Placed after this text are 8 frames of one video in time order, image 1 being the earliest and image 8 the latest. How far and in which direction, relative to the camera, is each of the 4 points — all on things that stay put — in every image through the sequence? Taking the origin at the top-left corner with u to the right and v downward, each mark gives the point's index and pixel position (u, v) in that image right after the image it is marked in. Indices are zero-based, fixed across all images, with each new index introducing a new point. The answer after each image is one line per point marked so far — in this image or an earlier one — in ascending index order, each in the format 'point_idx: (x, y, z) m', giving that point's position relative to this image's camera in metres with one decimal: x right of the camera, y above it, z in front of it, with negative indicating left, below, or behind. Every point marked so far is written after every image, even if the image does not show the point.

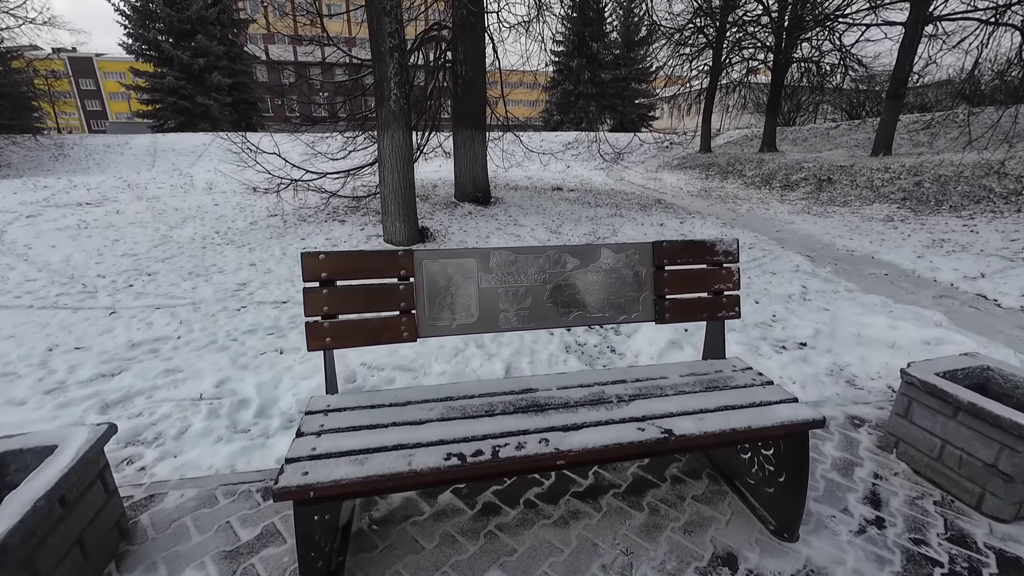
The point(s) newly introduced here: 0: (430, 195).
0: (-2.0, +2.3, +12.3) m
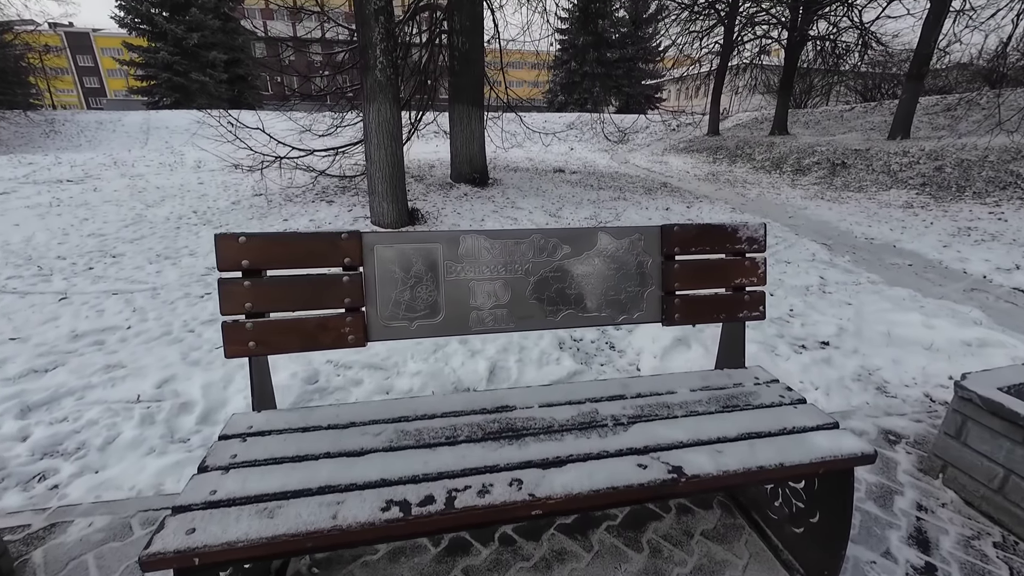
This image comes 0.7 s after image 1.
0: (-2.0, +2.6, +11.8) m
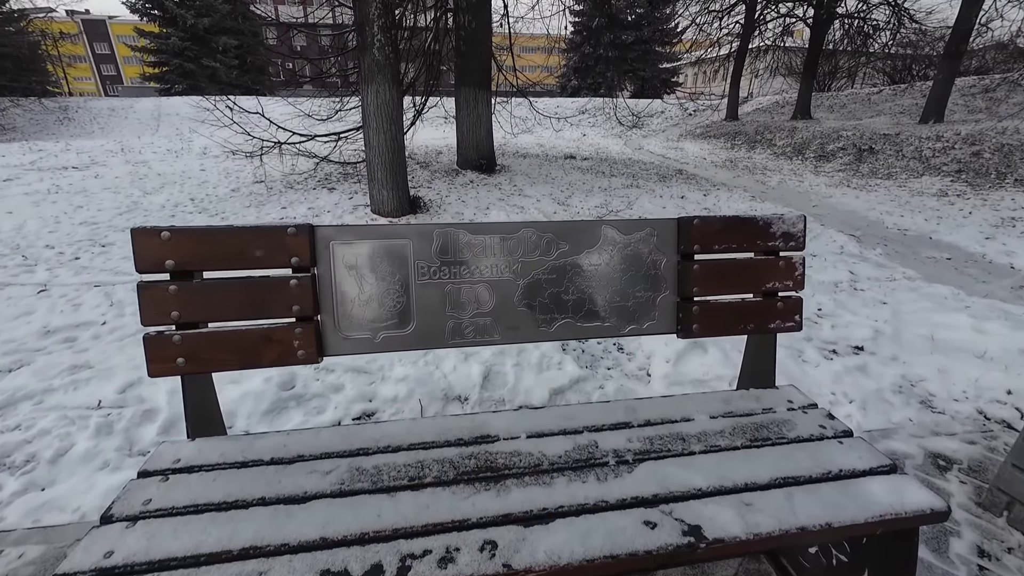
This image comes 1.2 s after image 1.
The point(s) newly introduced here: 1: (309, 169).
0: (-1.8, +2.8, +11.4) m
1: (-3.9, +2.3, +9.8) m
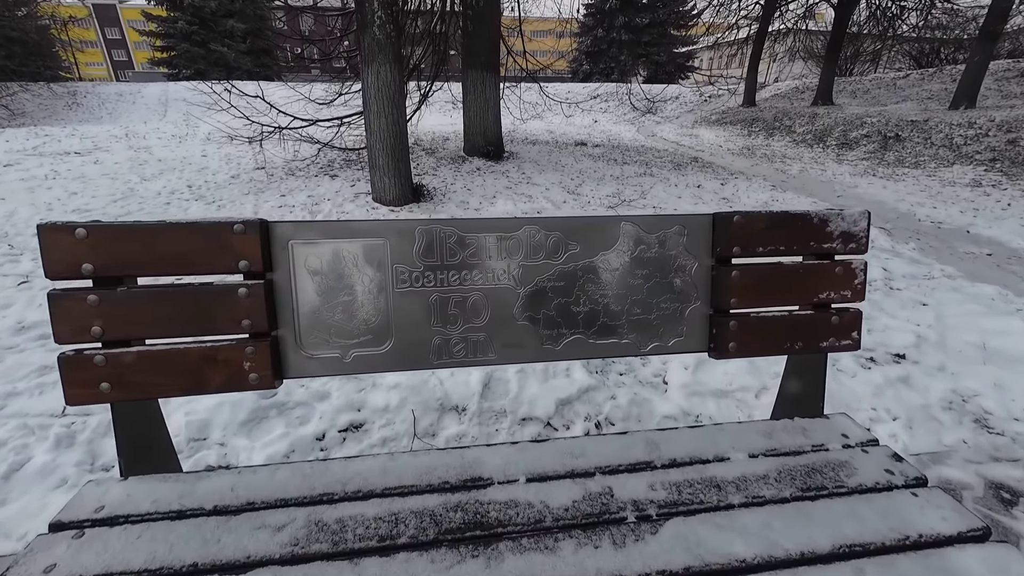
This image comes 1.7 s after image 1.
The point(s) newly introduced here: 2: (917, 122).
0: (-1.7, +3.0, +11.0) m
1: (-3.7, +2.5, +9.5) m
2: (+9.2, +3.8, +11.5) m
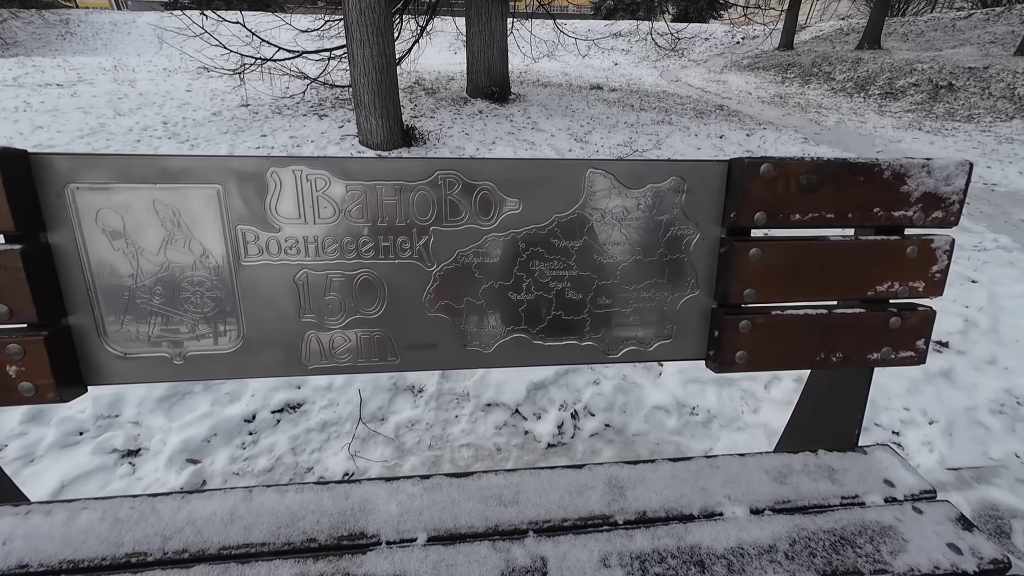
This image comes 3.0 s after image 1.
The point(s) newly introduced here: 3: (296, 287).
0: (-1.5, +4.0, +10.2) m
1: (-3.6, +3.4, +8.8) m
2: (+9.4, +4.4, +10.4) m
3: (-0.5, 0.0, +1.1) m
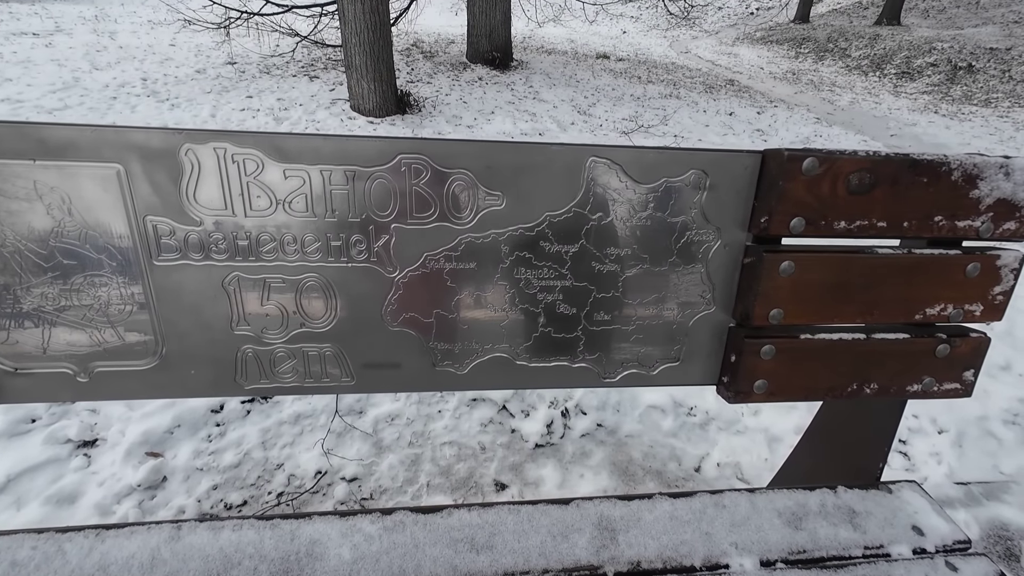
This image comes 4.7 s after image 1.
0: (-1.5, +4.5, +9.8) m
1: (-3.6, +3.9, +8.4) m
2: (+9.5, +4.6, +10.1) m
3: (-0.5, 0.0, +0.9) m
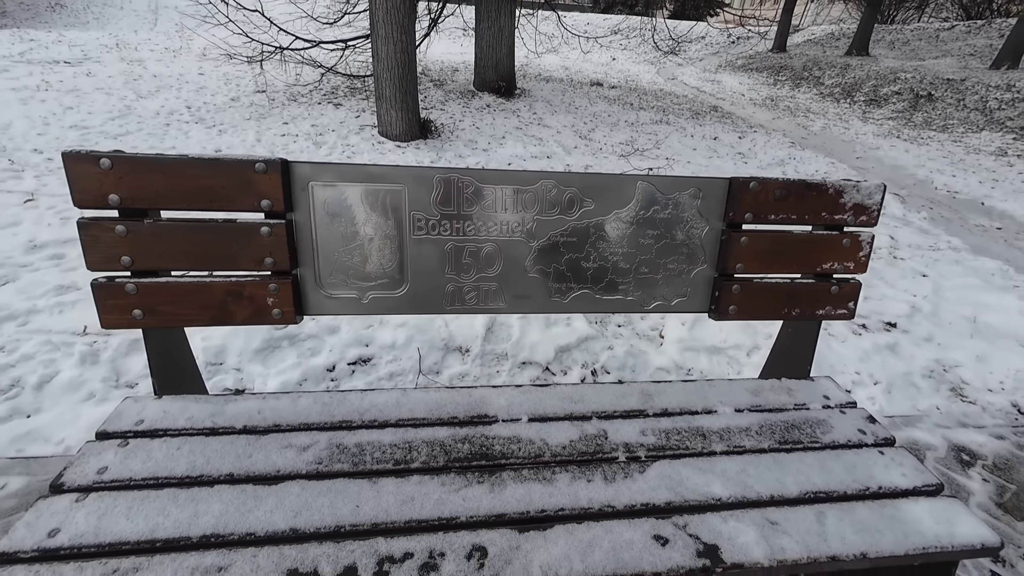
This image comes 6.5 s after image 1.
0: (-1.4, +4.3, +10.7) m
1: (-3.5, +3.7, +9.2) m
2: (+9.5, +4.5, +11.1) m
3: (-0.2, +0.1, +1.6) m
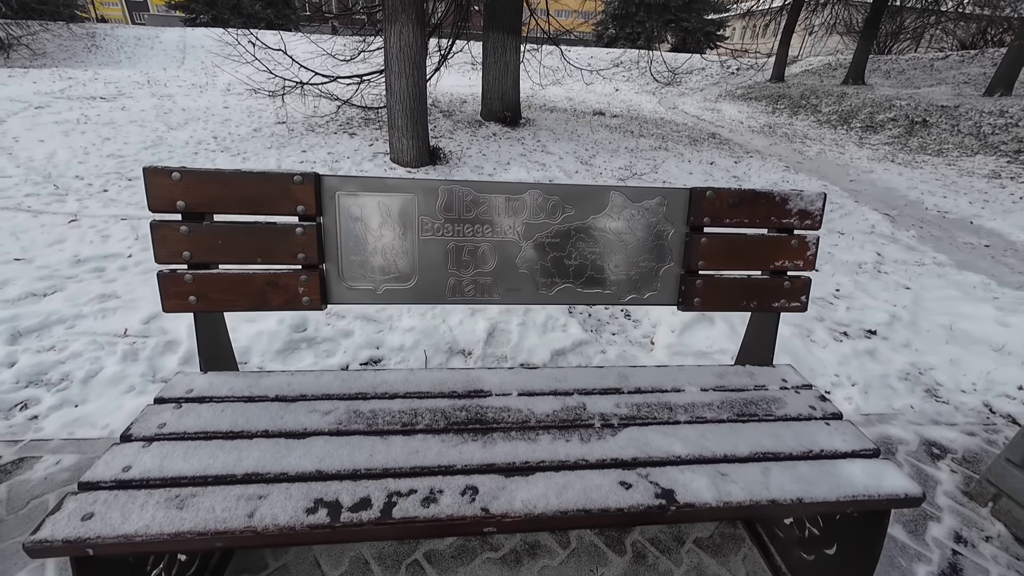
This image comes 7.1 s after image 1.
0: (-1.2, +3.9, +11.2) m
1: (-3.4, +3.3, +9.7) m
2: (+9.7, +4.0, +11.5) m
3: (-0.2, +0.1, +1.9) m
